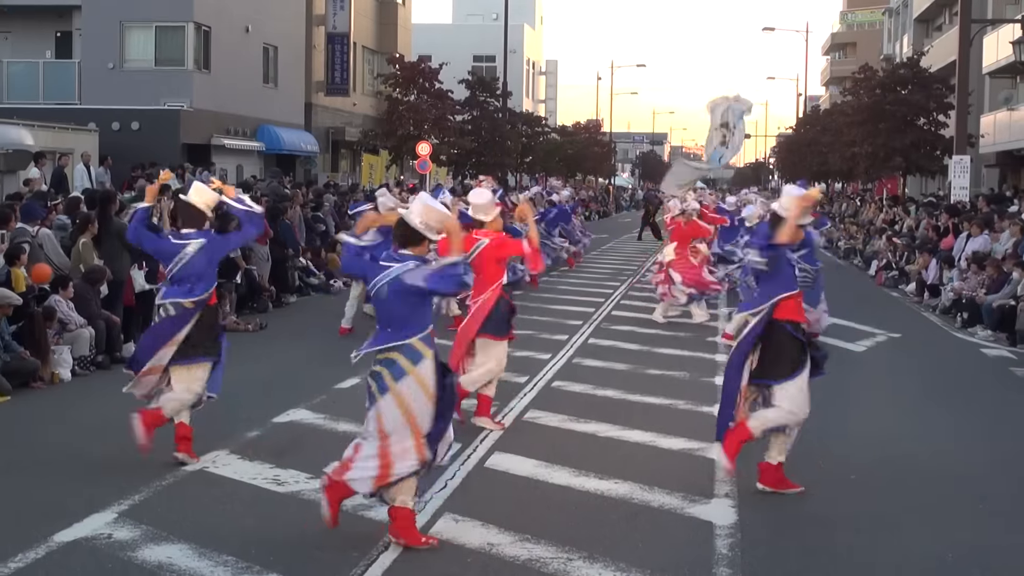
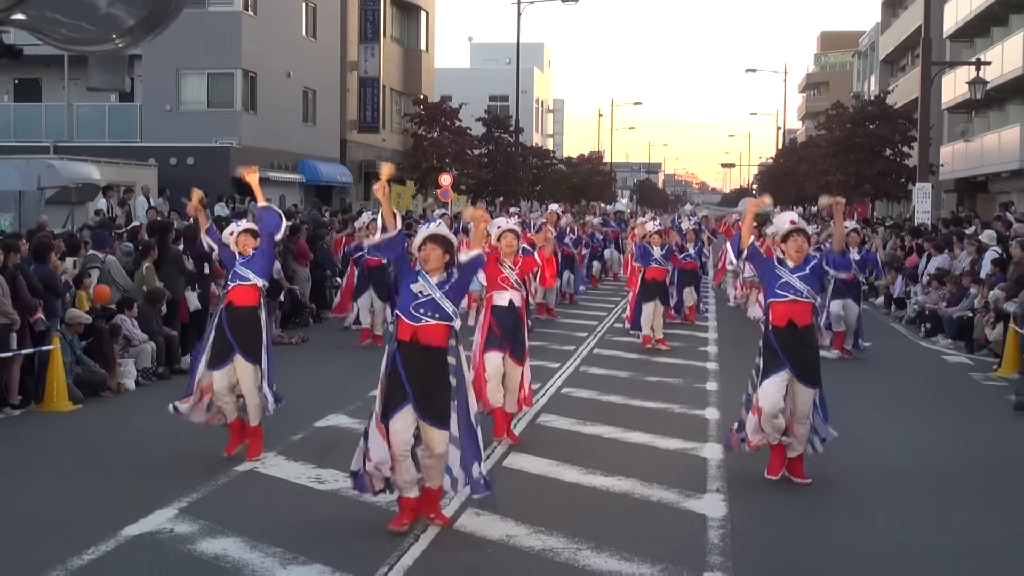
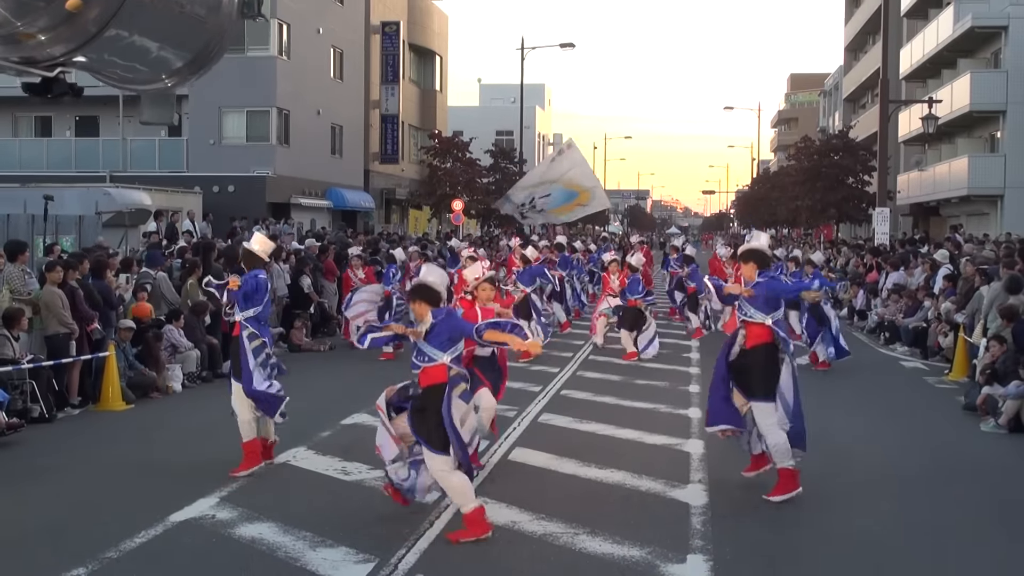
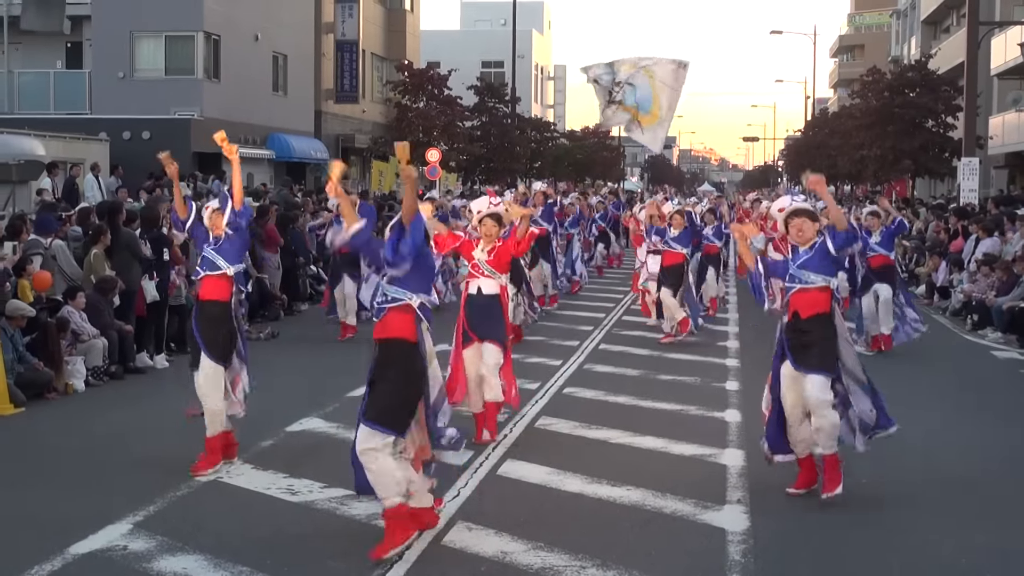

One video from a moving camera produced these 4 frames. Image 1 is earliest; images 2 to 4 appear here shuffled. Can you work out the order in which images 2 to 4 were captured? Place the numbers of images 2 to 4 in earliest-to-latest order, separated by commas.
4, 2, 3
